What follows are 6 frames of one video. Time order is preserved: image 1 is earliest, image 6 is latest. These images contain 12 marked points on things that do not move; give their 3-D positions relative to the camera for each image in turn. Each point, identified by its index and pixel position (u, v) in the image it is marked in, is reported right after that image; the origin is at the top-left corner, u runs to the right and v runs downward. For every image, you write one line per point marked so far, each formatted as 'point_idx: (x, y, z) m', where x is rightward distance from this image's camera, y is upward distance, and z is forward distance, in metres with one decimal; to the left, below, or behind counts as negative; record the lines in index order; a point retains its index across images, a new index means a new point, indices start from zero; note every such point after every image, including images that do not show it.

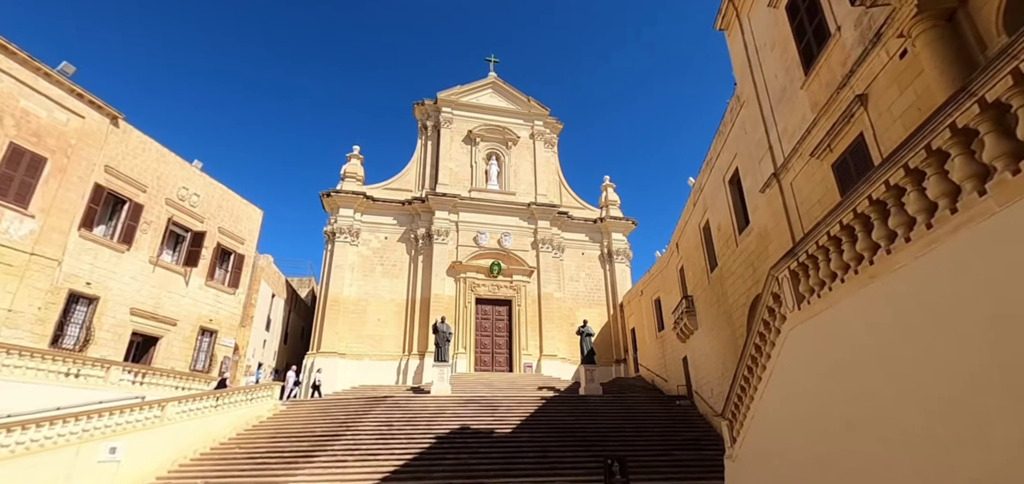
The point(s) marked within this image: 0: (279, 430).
0: (-5.6, -4.6, +12.2) m
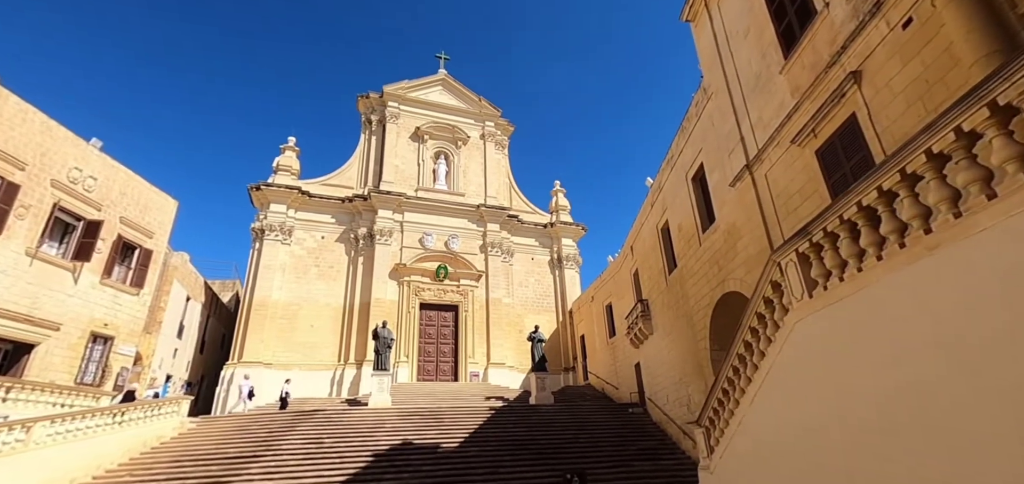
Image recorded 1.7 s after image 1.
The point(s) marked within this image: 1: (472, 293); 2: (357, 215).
0: (-6.8, -4.5, +10.6) m
1: (-1.6, -2.0, +19.1) m
2: (-6.1, +1.0, +19.0) m
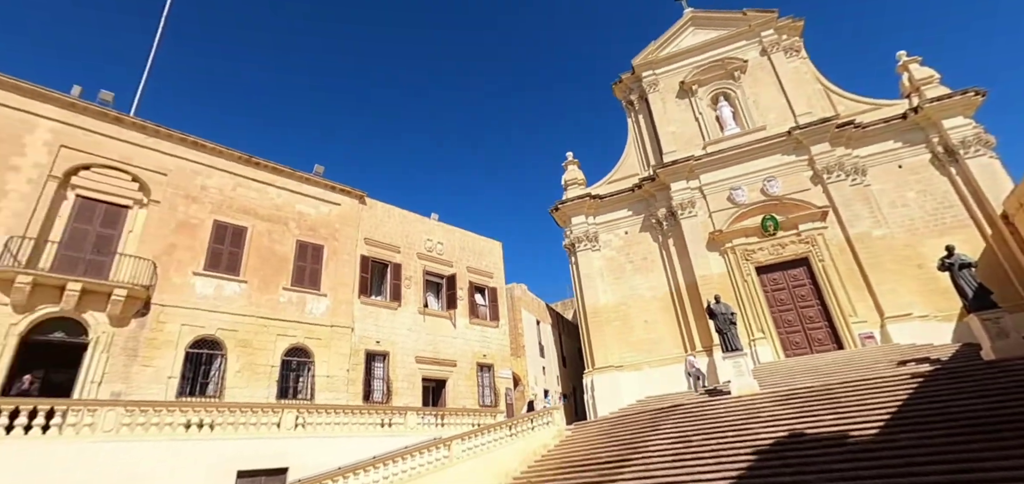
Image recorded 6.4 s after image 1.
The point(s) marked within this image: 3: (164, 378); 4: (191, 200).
0: (+1.3, -4.8, +10.9) m
1: (+9.4, +0.2, +15.0) m
2: (+5.0, +1.6, +17.9) m
3: (-7.1, -2.8, +10.1) m
4: (-7.7, +1.0, +11.9) m
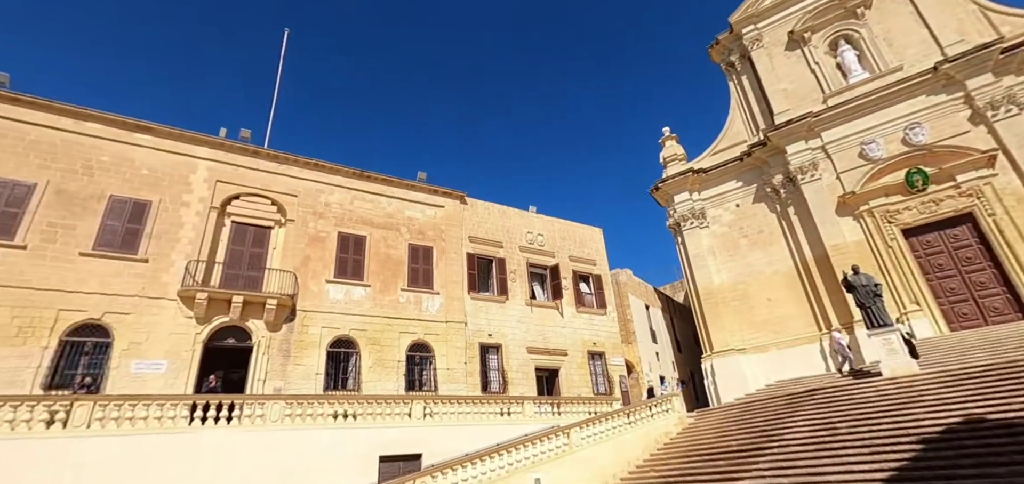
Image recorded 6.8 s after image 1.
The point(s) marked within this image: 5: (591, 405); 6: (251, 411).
0: (+3.9, -4.3, +10.4) m
1: (+12.2, +1.4, +12.6) m
2: (+8.4, +2.5, +16.3) m
3: (-4.6, -3.1, +11.5) m
4: (-5.2, +0.7, +13.3) m
5: (+2.1, -4.4, +13.2) m
6: (-4.9, -3.2, +9.4) m
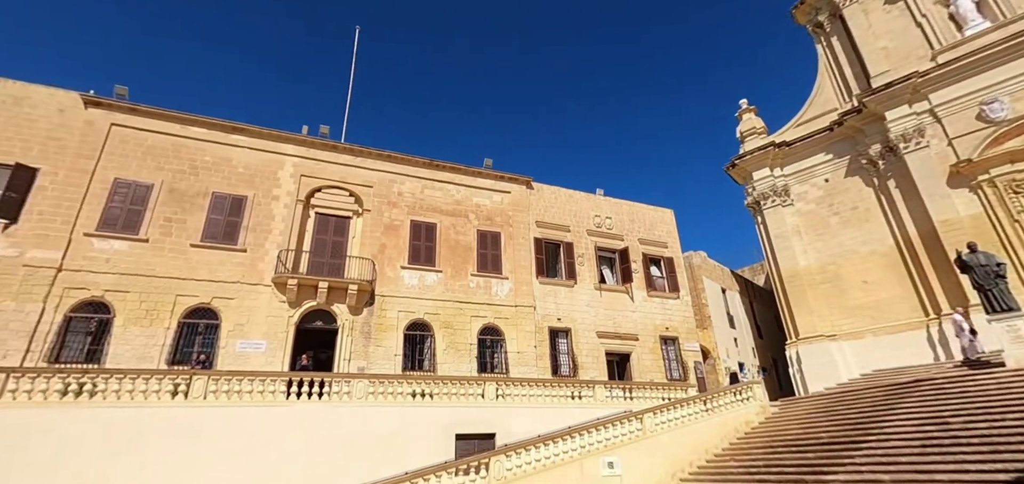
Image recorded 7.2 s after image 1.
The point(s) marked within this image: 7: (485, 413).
0: (+5.3, -3.9, +9.9) m
1: (+13.7, +2.1, +10.6) m
2: (+10.5, +3.2, +14.8) m
3: (-3.0, -2.8, +12.1) m
4: (-3.4, +1.1, +13.9) m
5: (+4.0, -3.9, +12.9) m
6: (-3.6, -3.0, +10.1) m
7: (-0.6, -3.9, +11.1) m
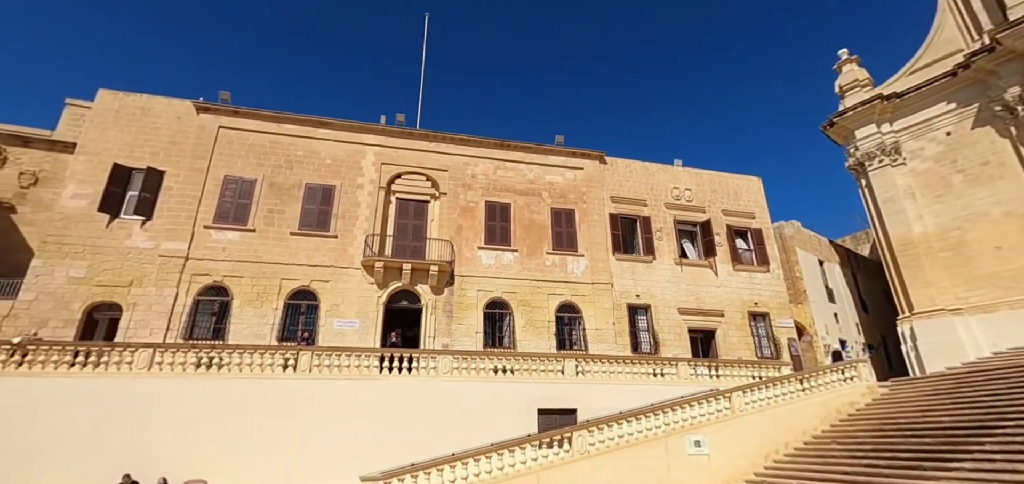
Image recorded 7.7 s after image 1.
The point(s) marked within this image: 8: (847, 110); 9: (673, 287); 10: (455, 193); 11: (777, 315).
0: (+6.8, -3.3, +9.0) m
1: (+15.0, +3.0, +8.0) m
2: (+12.5, +4.3, +12.7) m
3: (-1.0, -2.3, +12.5) m
4: (-1.3, +1.6, +14.2) m
5: (+6.0, -3.1, +12.2) m
6: (-1.9, -2.6, +10.7) m
7: (+1.2, -3.4, +11.2) m
8: (+10.3, +4.1, +14.9) m
9: (+4.6, -1.2, +13.8) m
10: (-1.6, +1.4, +14.1) m
11: (+7.6, -2.0, +13.9) m
